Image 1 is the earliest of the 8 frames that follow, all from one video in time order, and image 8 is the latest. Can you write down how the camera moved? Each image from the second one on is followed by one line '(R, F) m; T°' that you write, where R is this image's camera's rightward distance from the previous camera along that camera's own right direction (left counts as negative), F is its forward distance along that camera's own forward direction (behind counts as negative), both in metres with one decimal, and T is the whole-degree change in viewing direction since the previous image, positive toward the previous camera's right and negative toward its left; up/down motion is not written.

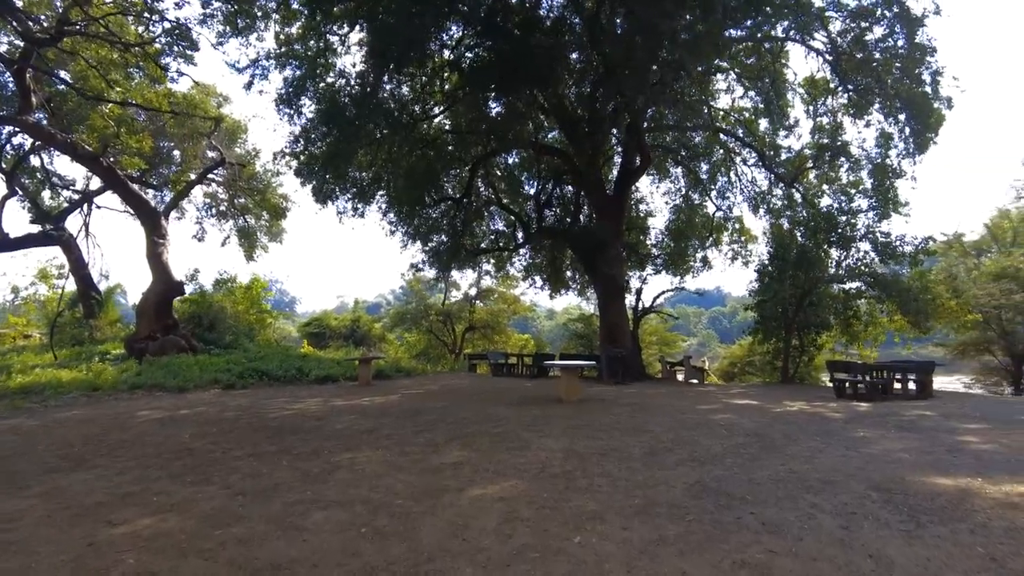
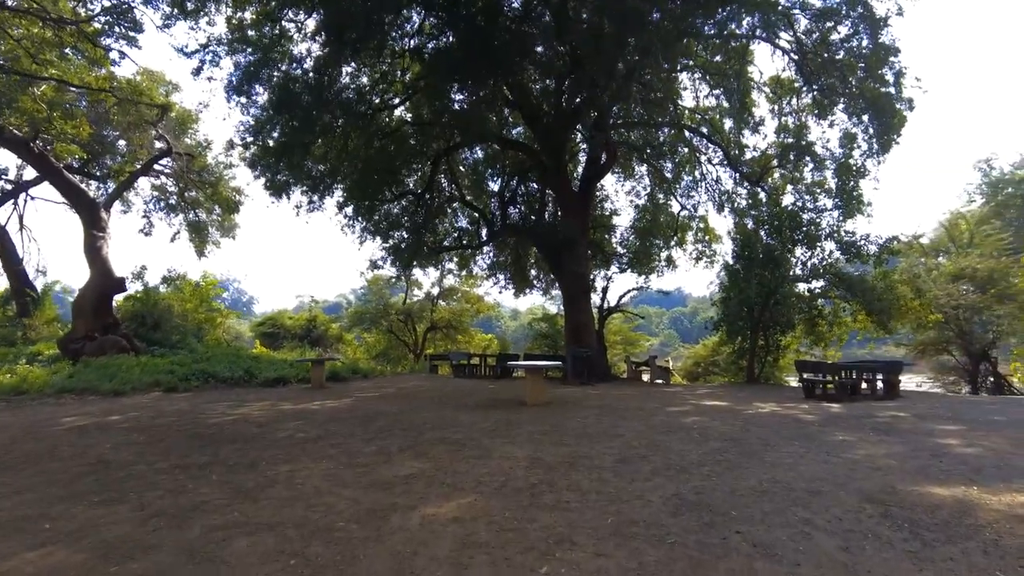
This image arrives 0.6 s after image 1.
(0.0, +0.5) m; +3°
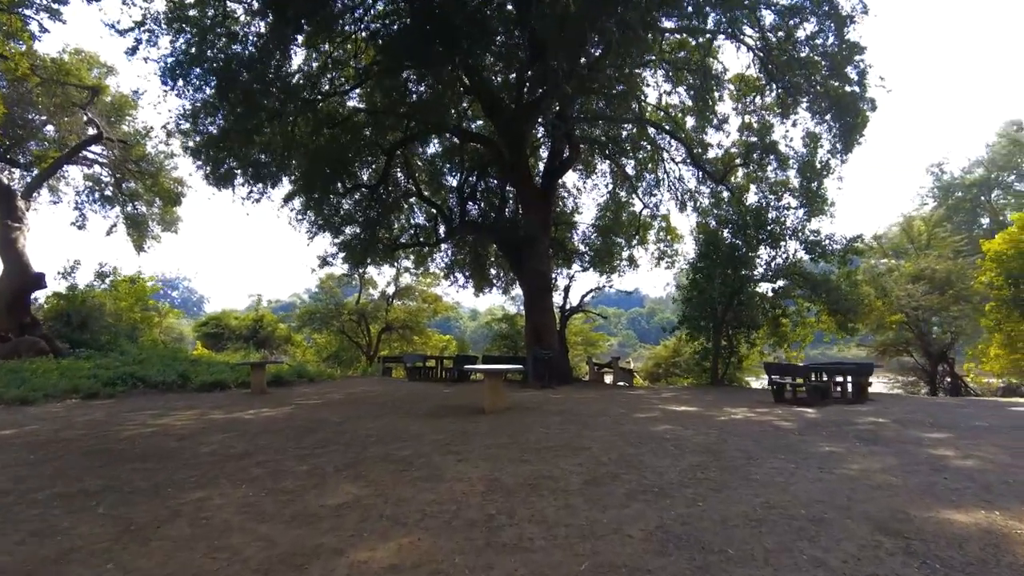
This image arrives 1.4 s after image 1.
(0.0, +0.7) m; +4°
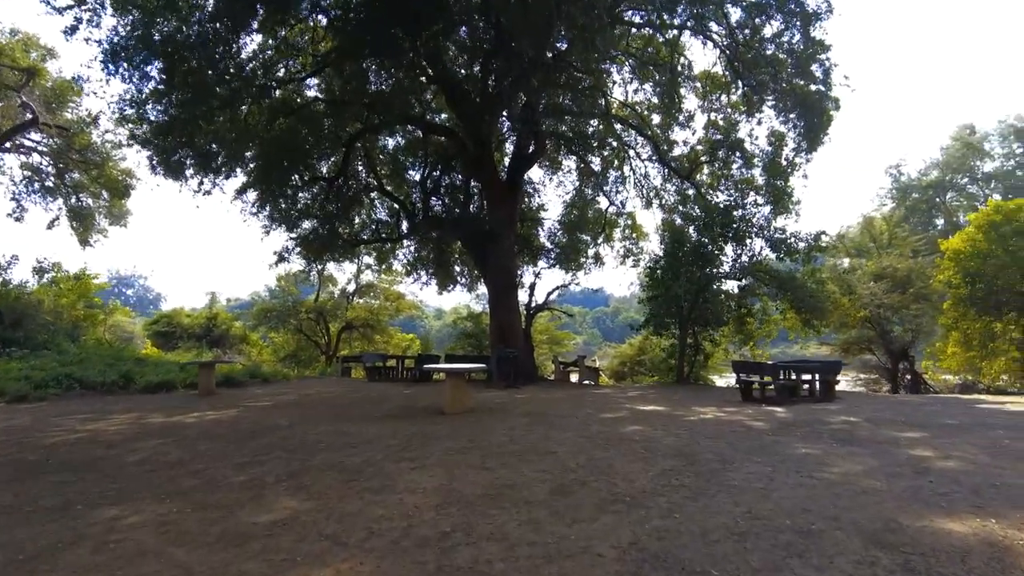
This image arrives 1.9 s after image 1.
(0.0, +0.4) m; +3°
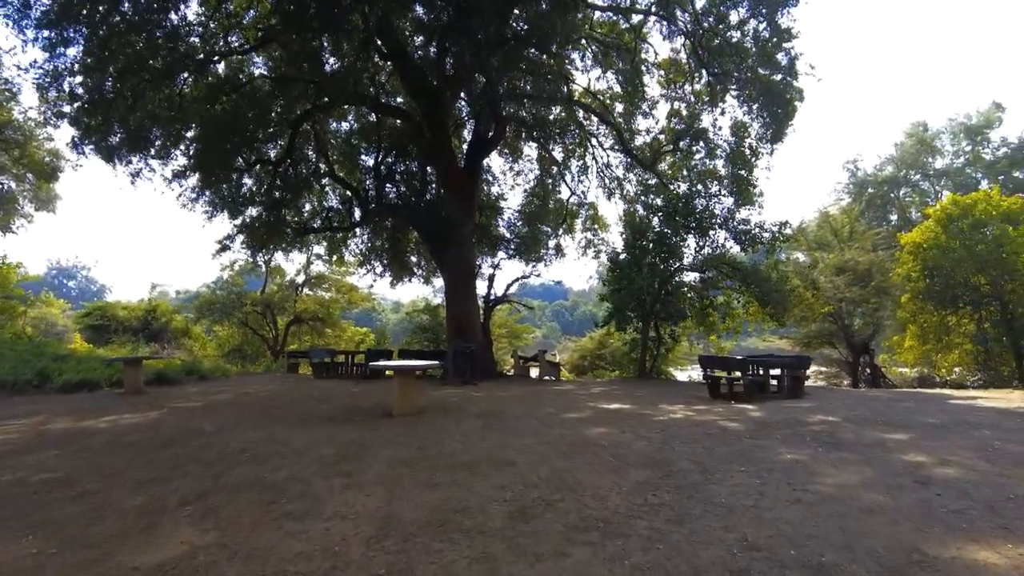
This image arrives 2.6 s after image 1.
(0.0, +0.6) m; +4°
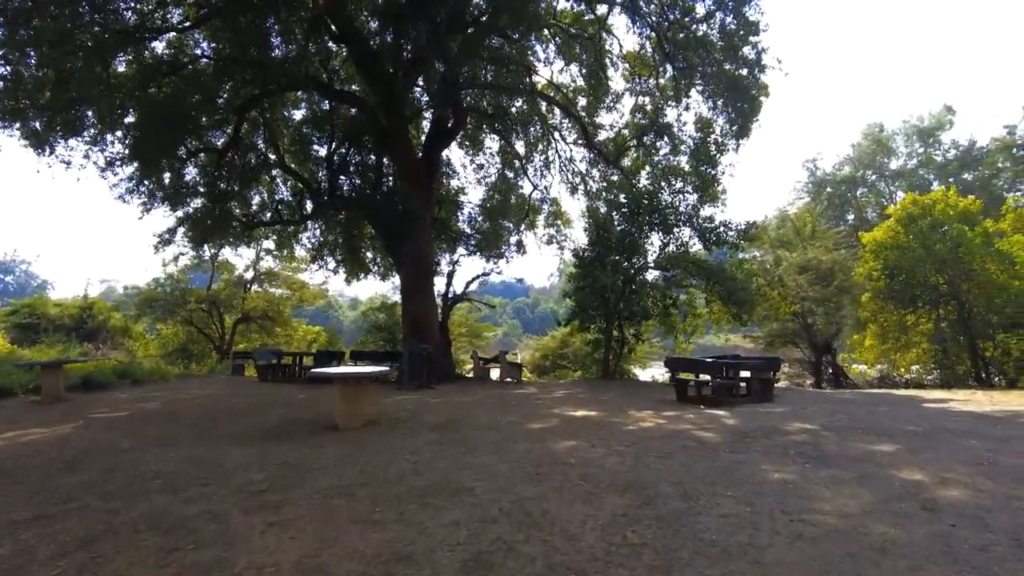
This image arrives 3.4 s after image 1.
(0.0, +0.6) m; +3°
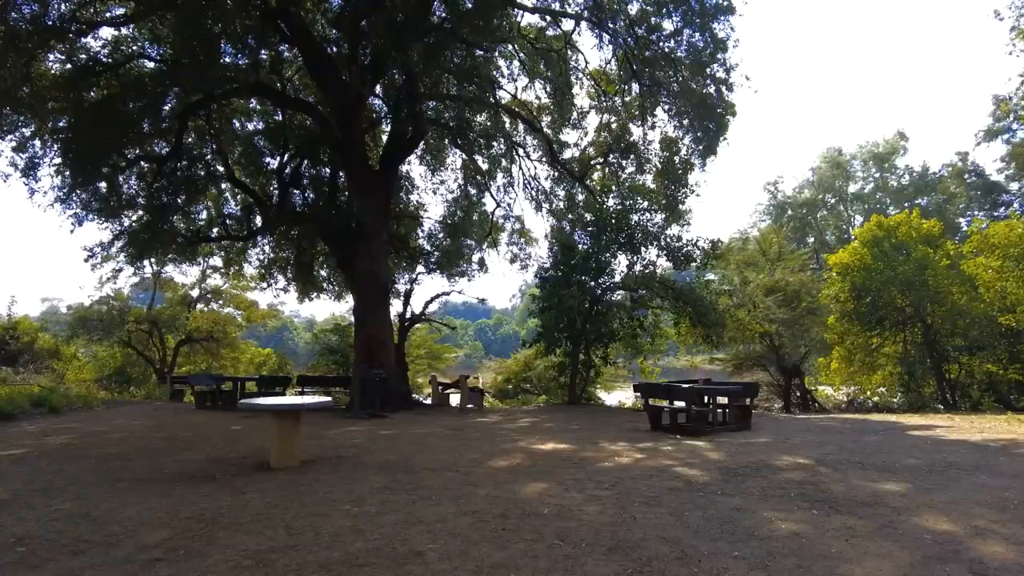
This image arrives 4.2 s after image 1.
(0.0, +0.7) m; +3°
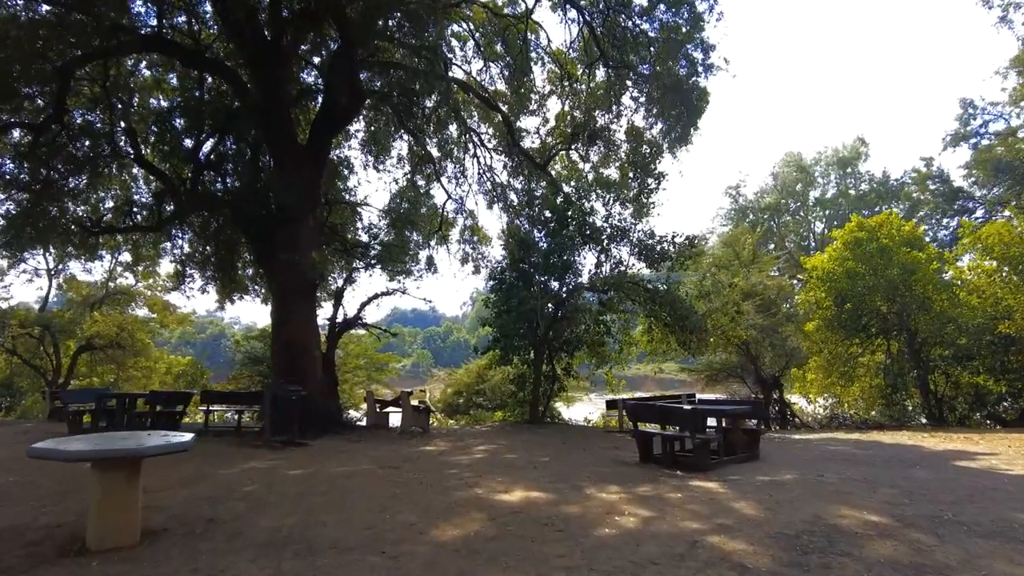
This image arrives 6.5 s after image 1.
(0.0, +1.7) m; +4°
